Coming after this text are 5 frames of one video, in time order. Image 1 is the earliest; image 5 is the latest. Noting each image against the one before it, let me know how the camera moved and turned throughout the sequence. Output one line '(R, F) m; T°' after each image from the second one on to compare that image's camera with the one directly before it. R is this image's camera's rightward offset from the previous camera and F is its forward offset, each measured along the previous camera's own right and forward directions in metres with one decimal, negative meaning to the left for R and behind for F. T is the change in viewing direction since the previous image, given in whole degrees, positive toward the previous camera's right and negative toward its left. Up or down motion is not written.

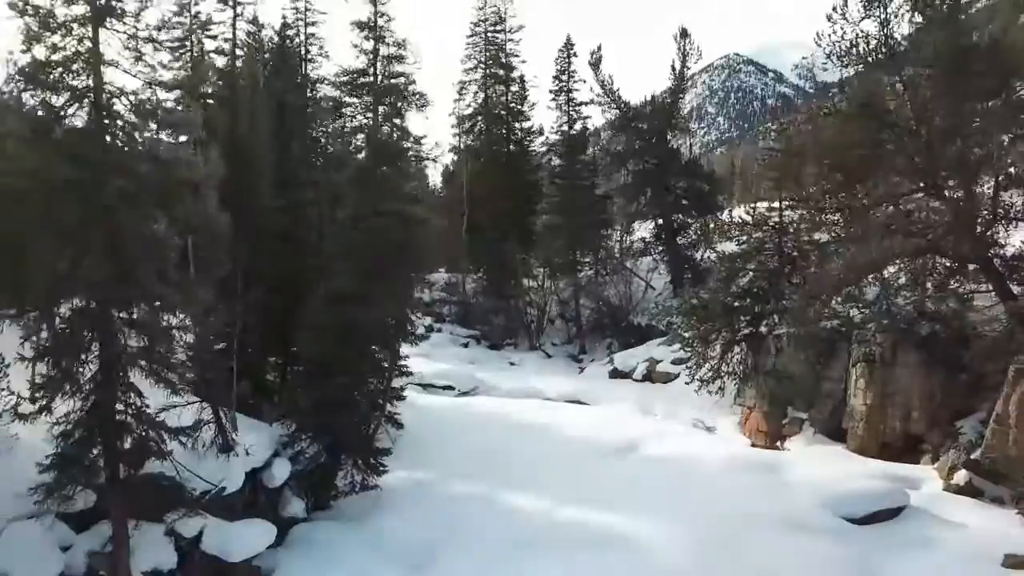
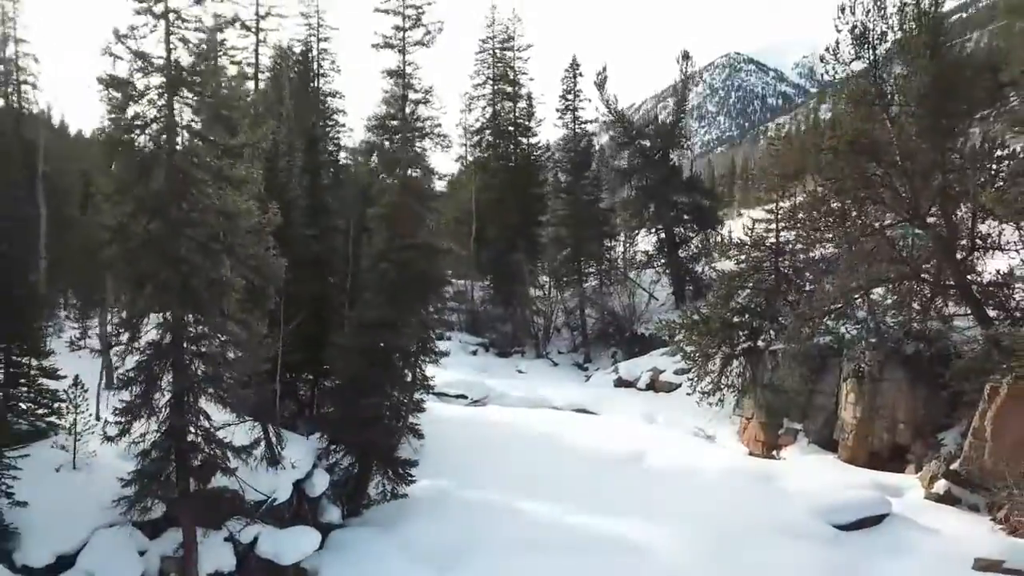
(-0.2, -1.2) m; 0°
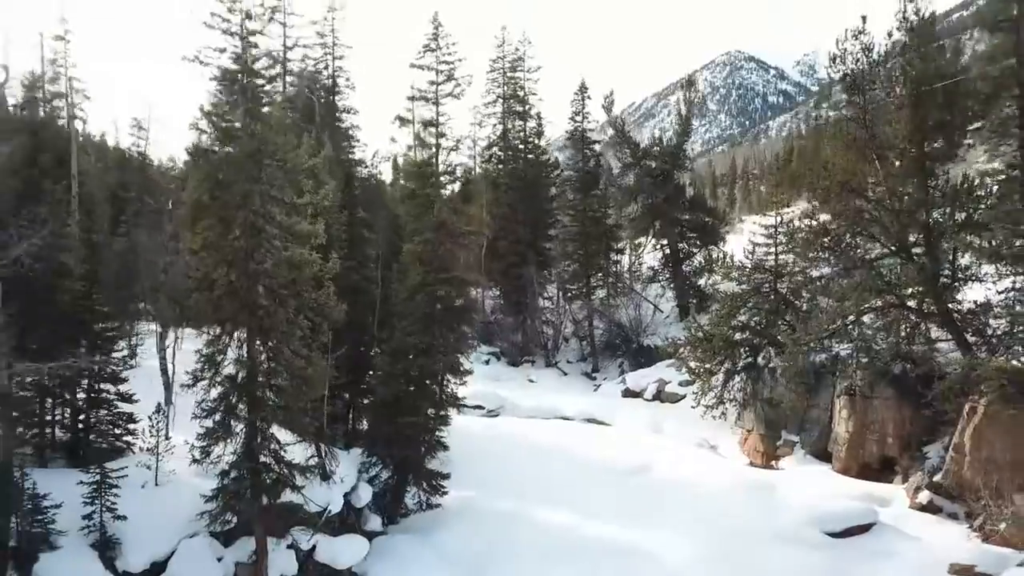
(-0.3, -1.5) m; 0°
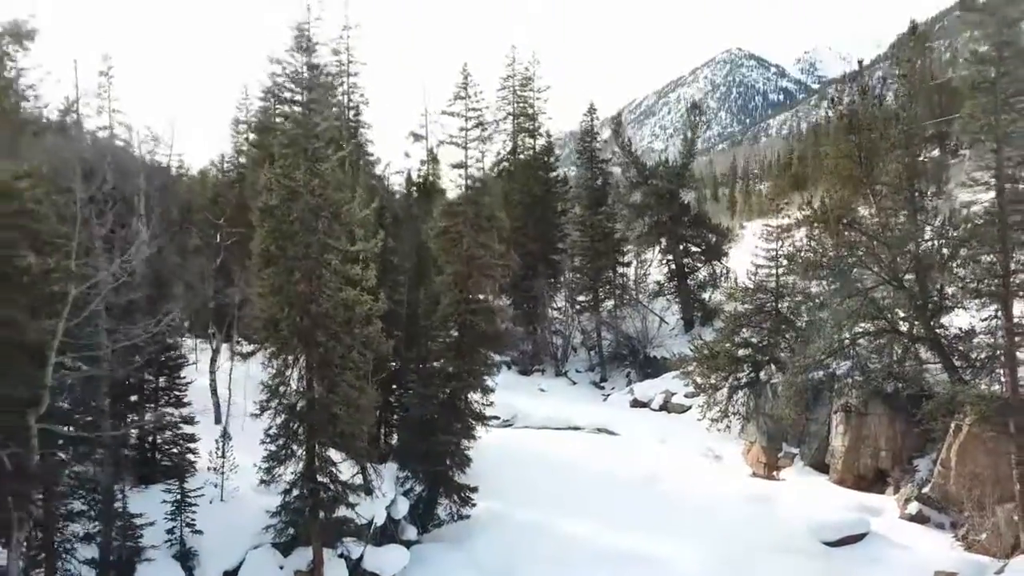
(-0.3, -1.4) m; 0°
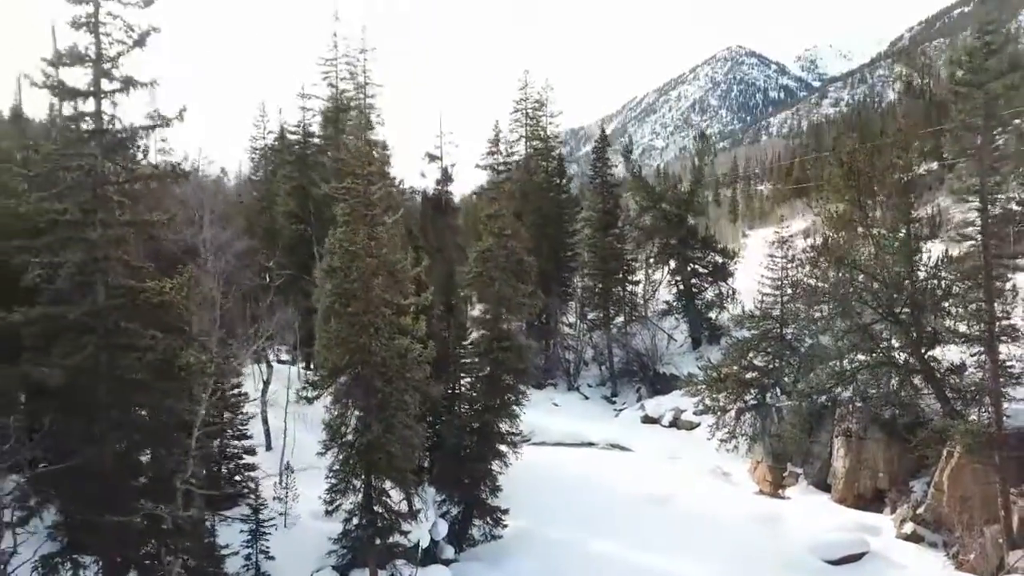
(-0.4, -1.6) m; 0°
